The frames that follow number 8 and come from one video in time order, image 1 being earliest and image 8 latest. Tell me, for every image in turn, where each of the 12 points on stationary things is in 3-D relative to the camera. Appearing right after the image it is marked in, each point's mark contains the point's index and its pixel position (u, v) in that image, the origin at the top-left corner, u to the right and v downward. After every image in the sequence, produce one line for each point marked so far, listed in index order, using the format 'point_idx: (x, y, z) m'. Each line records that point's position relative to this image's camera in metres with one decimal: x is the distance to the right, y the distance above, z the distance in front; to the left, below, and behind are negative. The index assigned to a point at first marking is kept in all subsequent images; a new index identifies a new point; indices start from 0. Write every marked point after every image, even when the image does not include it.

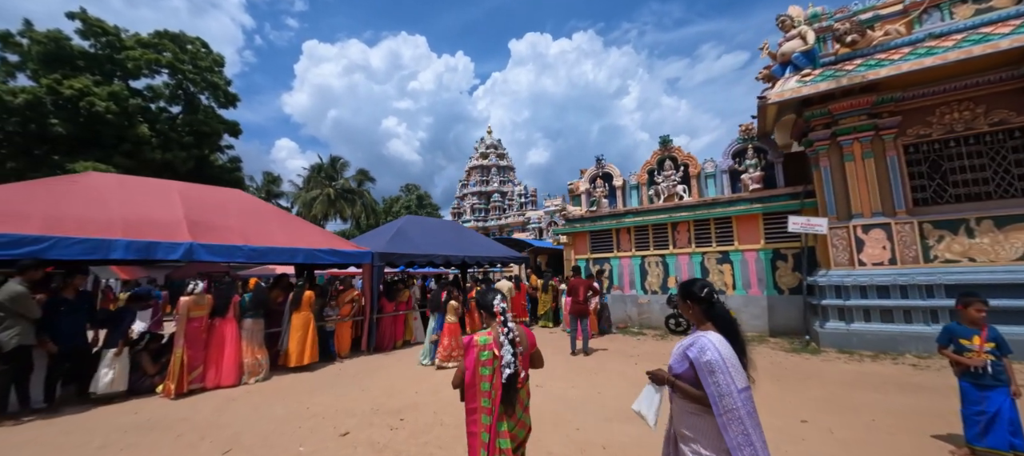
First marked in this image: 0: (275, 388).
0: (-3.5, -2.4, +5.7) m
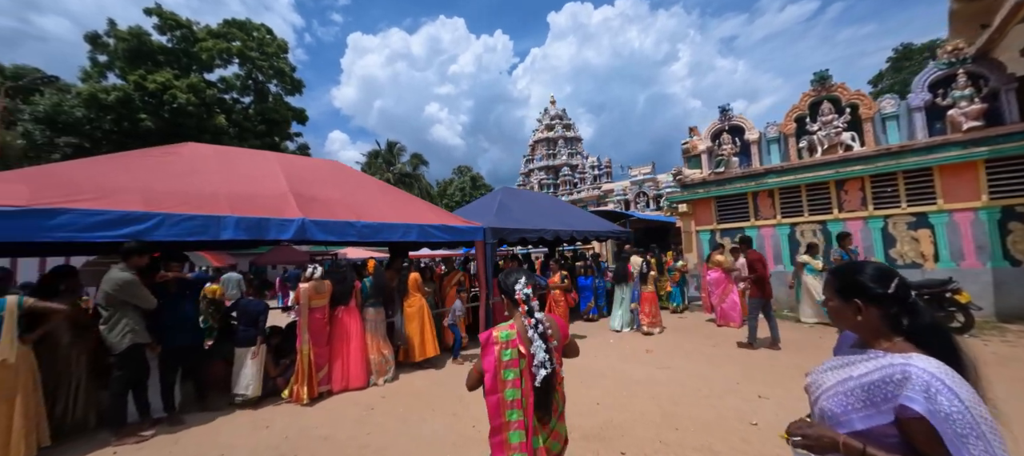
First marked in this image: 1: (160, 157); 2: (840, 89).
0: (-1.2, -2.0, +4.6) m
1: (-4.5, +0.9, +5.0) m
2: (+7.3, +3.1, +8.6) m
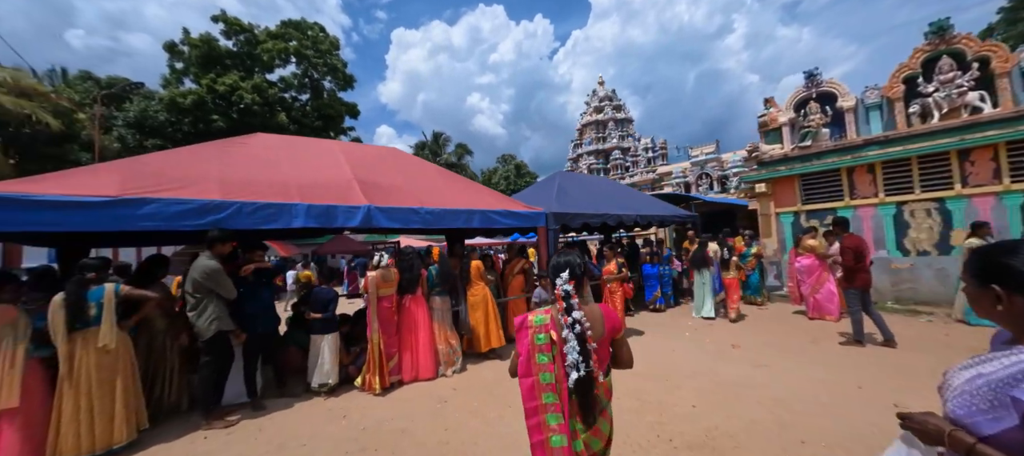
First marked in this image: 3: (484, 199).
0: (-0.3, -1.8, +4.4) m
1: (-3.7, +1.1, +5.0) m
2: (+8.5, +3.5, +7.2) m
3: (-0.5, +0.5, +6.4) m
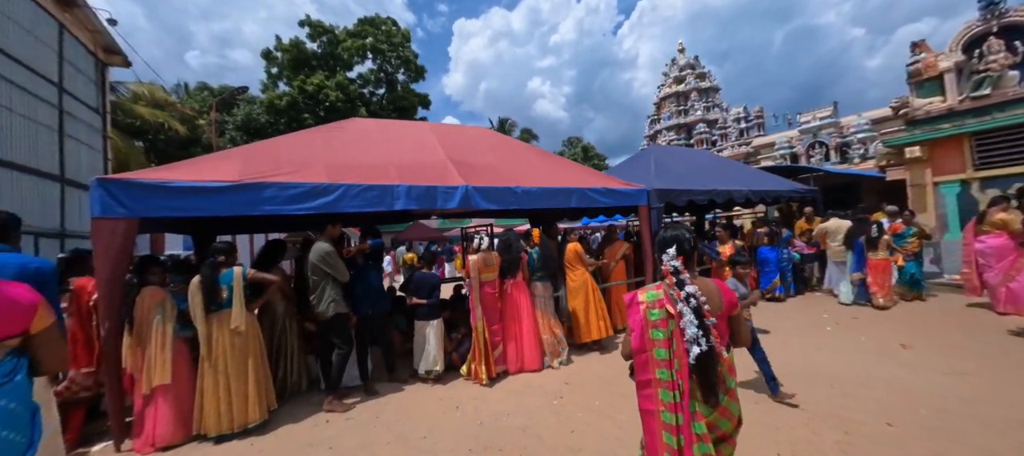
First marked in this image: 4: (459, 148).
0: (+0.9, -1.6, +4.0) m
1: (-2.3, +1.3, +5.1) m
2: (+9.9, +4.0, +5.1) m
3: (+1.0, +0.8, +5.9) m
4: (-0.8, +1.1, +5.5) m
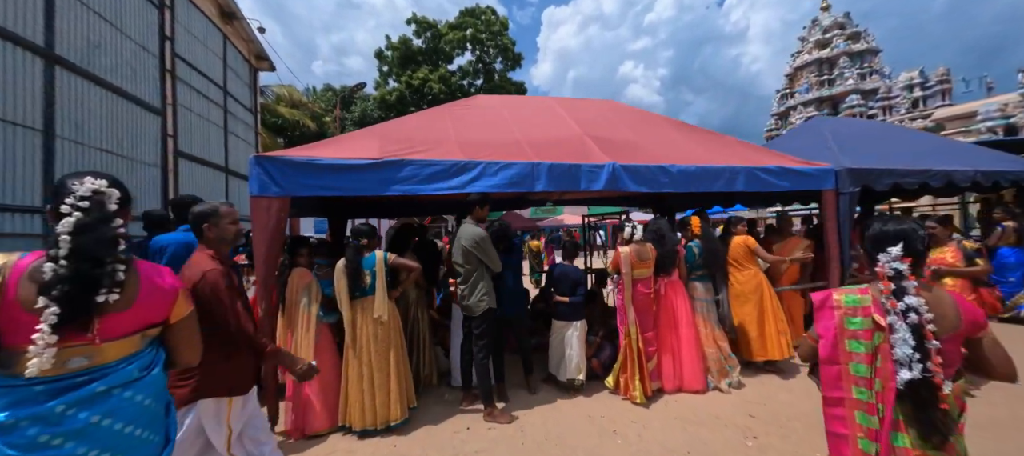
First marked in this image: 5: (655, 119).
0: (+2.3, -1.5, +3.0) m
1: (-0.6, +1.5, +4.7) m
2: (+11.4, +3.9, +1.9) m
3: (+2.9, +0.9, +4.8) m
4: (+1.0, +1.3, +4.8) m
5: (+2.0, +1.5, +5.4) m
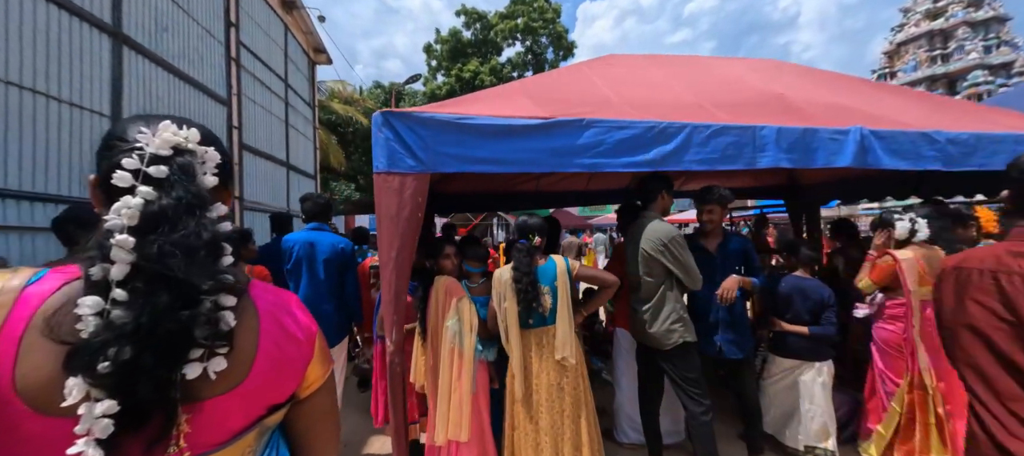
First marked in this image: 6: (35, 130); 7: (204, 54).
0: (+3.6, -1.5, +1.7) m
1: (+0.8, +1.5, +3.6) m
2: (+12.5, +3.9, -0.3) m
3: (+4.3, +1.0, +3.4) m
4: (+2.5, +1.3, +3.5) m
5: (+3.5, +1.6, +4.0) m
6: (-3.9, +0.8, +3.2) m
7: (-5.9, +3.3, +7.3) m
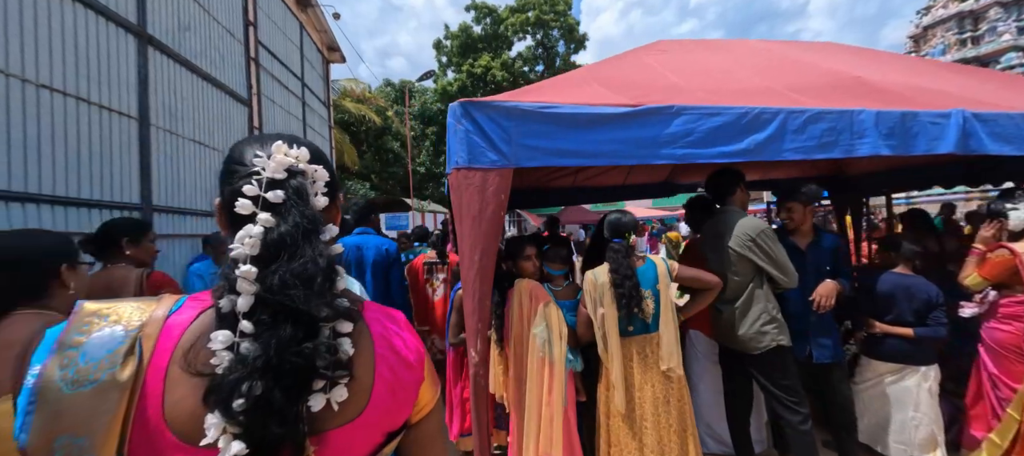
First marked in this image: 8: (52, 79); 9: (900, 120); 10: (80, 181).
0: (+4.0, -1.4, +1.5) m
1: (+1.3, +1.5, +3.4) m
2: (+12.9, +4.1, -0.7) m
3: (+4.8, +1.1, +3.1) m
4: (+2.9, +1.4, +3.3) m
5: (+4.0, +1.6, +3.8) m
6: (-3.5, +0.7, +3.0) m
7: (-5.4, +3.3, +7.2) m
8: (-3.5, +1.1, +2.9) m
9: (+2.3, +0.6, +2.3) m
10: (-3.5, +0.4, +3.1) m
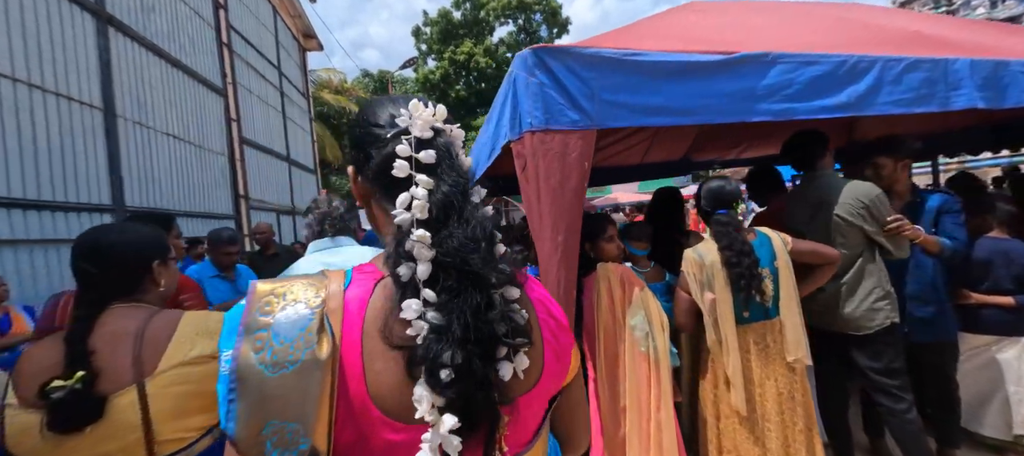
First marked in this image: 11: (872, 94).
0: (+4.4, -1.1, +1.4) m
1: (+1.5, +1.7, +3.1) m
2: (+13.1, +4.7, -0.5) m
3: (+5.0, +1.4, +3.0) m
4: (+3.1, +1.7, +3.1) m
5: (+4.1, +2.0, +3.6) m
6: (-3.2, +0.7, +2.6) m
7: (-5.4, +3.3, +6.6) m
8: (-3.2, +1.1, +2.4) m
9: (+2.6, +0.9, +2.1) m
10: (-3.2, +0.4, +2.6) m
11: (+1.7, +0.6, +1.8) m
